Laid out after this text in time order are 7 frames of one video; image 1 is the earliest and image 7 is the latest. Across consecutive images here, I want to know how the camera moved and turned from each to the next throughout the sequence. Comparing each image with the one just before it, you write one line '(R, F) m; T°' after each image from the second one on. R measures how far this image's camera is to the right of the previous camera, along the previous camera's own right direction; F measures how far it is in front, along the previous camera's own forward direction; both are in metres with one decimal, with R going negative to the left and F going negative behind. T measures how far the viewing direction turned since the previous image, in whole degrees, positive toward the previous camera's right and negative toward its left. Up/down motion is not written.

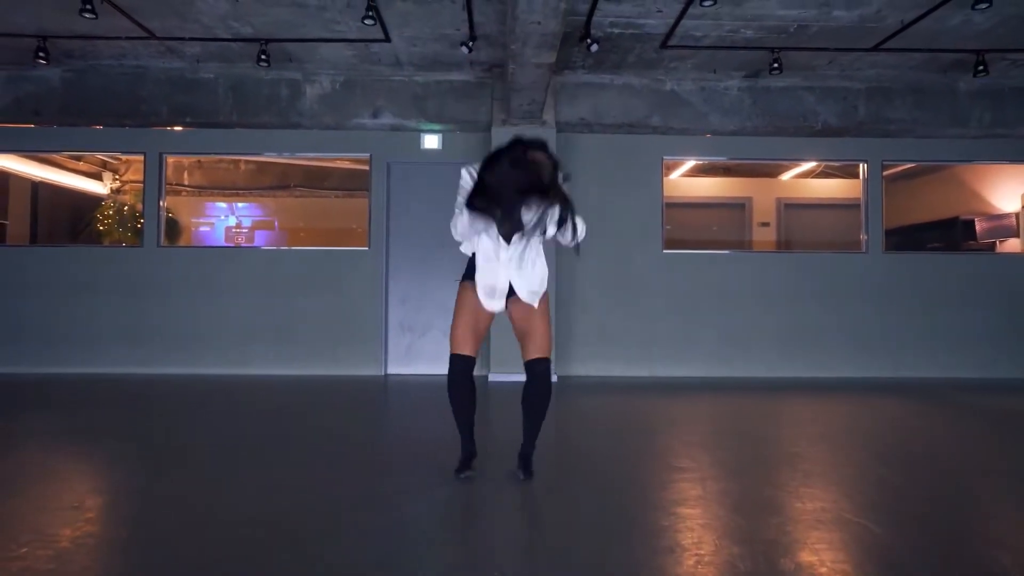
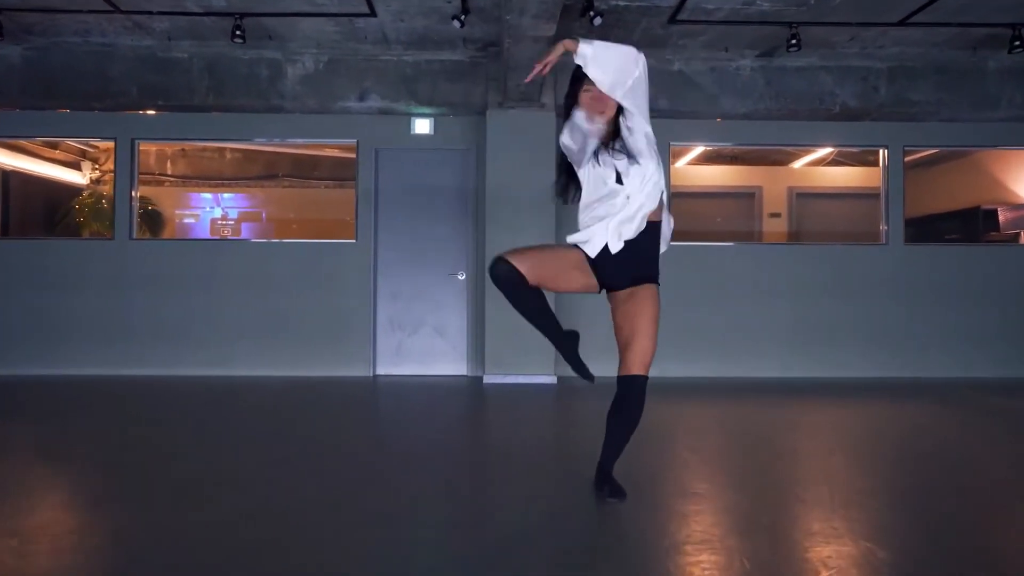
(0.0, +0.4) m; 0°
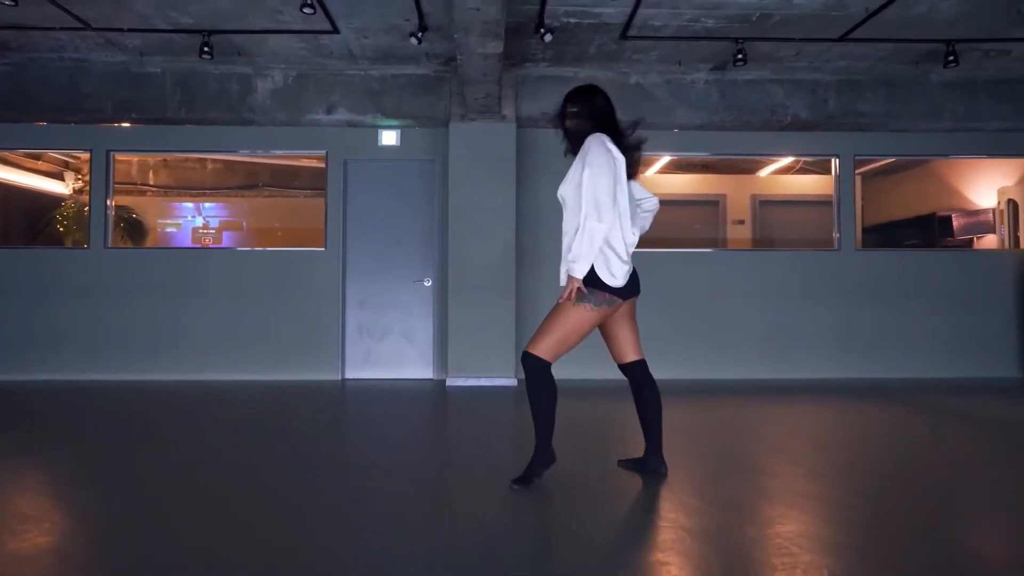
(+0.3, -0.2) m; 0°
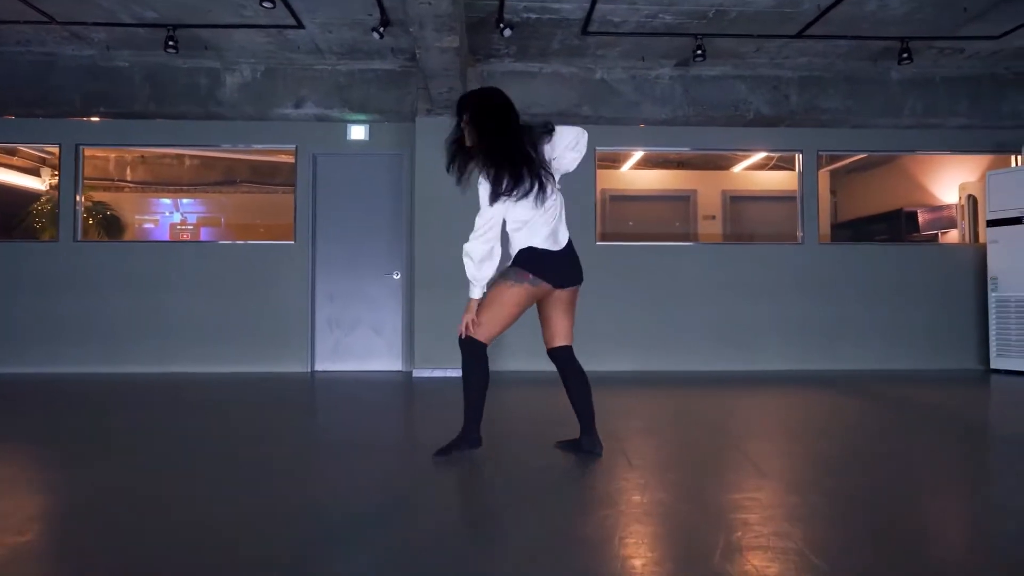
(+0.2, -0.1) m; +1°
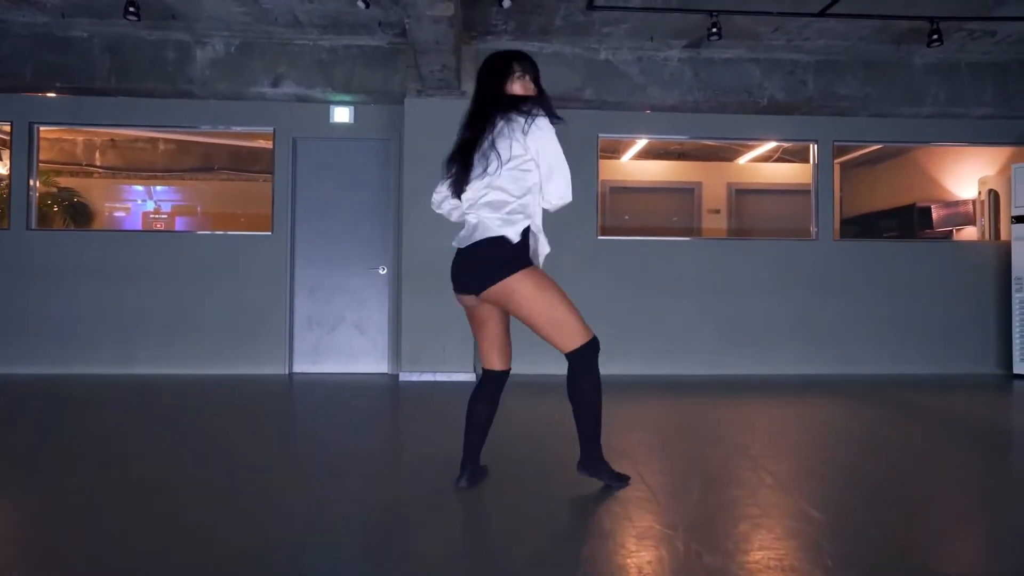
(-0.1, +0.4) m; +1°
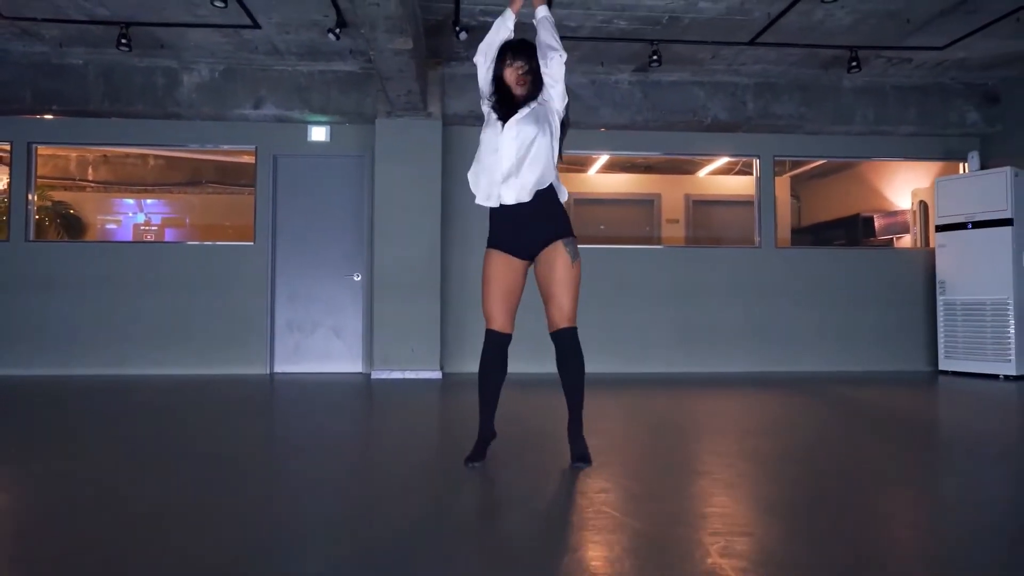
(+0.2, -0.5) m; +1°
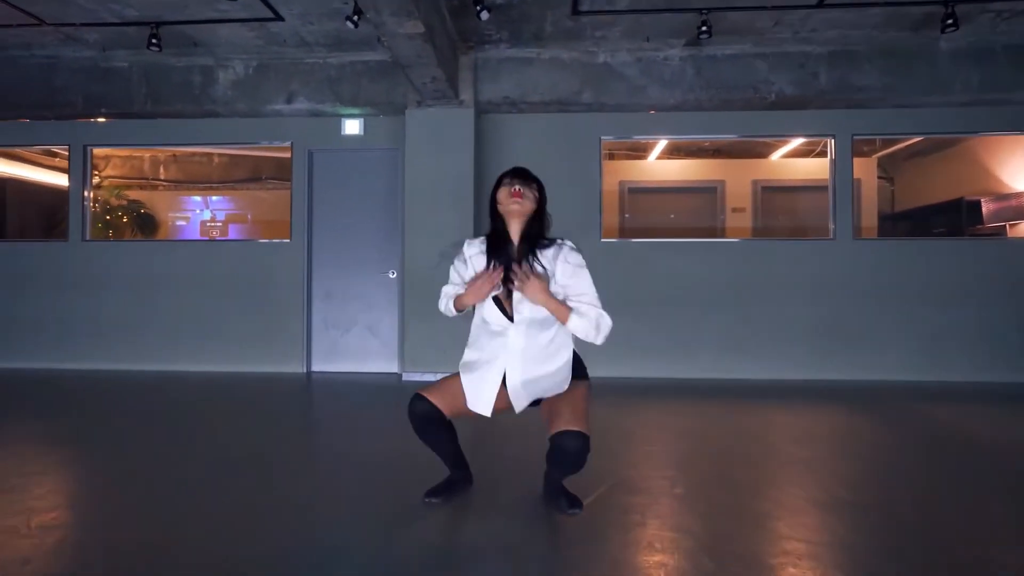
(+0.4, +0.4) m; -8°
